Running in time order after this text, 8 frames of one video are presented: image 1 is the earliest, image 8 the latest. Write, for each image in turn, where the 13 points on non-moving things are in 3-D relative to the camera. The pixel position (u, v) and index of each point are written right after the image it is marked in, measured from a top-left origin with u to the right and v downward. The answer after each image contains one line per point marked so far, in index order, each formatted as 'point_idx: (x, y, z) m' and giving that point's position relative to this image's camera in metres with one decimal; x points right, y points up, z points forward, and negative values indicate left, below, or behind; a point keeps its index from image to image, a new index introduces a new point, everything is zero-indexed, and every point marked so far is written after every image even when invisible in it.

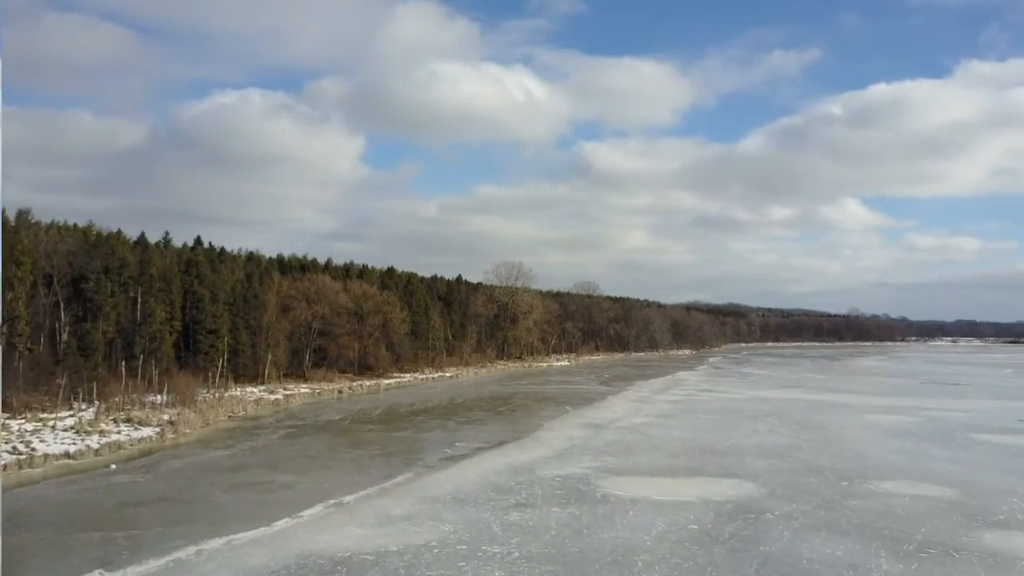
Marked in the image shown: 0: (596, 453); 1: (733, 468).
0: (+2.0, -4.0, +19.7) m
1: (+4.8, -3.9, +17.9) m
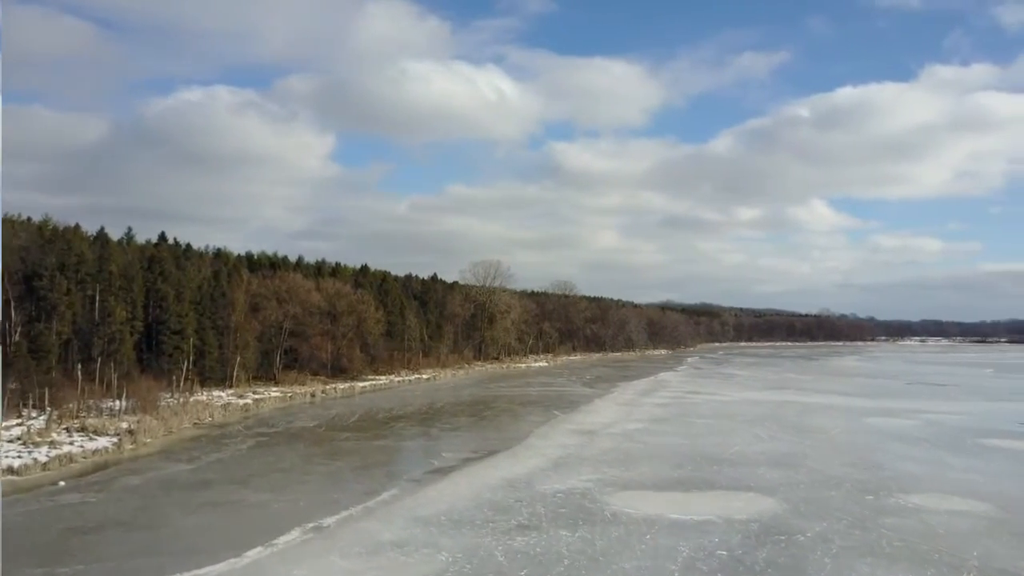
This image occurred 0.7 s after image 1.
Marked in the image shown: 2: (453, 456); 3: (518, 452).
0: (+1.8, -3.9, +18.3) m
1: (+4.7, -3.9, +16.6) m
2: (-1.4, -3.9, +19.4) m
3: (+0.1, -4.0, +19.8) m
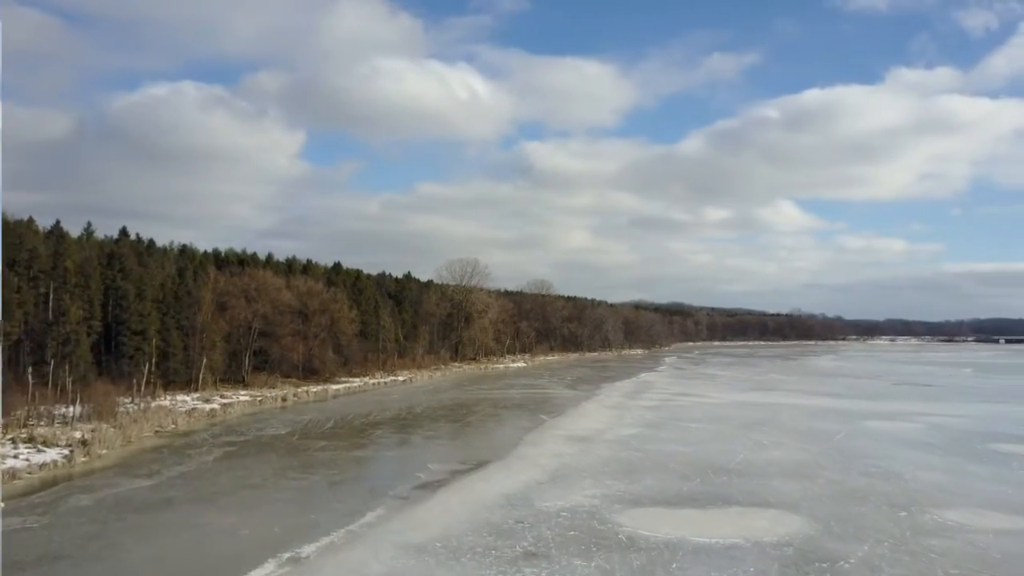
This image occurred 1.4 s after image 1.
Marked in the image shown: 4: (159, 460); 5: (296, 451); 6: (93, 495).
0: (+1.7, -3.9, +16.8) m
1: (+4.6, -3.8, +15.2) m
2: (-1.5, -3.9, +17.8) m
3: (0.0, -3.9, +18.3) m
4: (-7.8, -3.8, +18.4) m
5: (-5.2, -3.9, +20.0) m
6: (-7.4, -3.7, +14.7) m
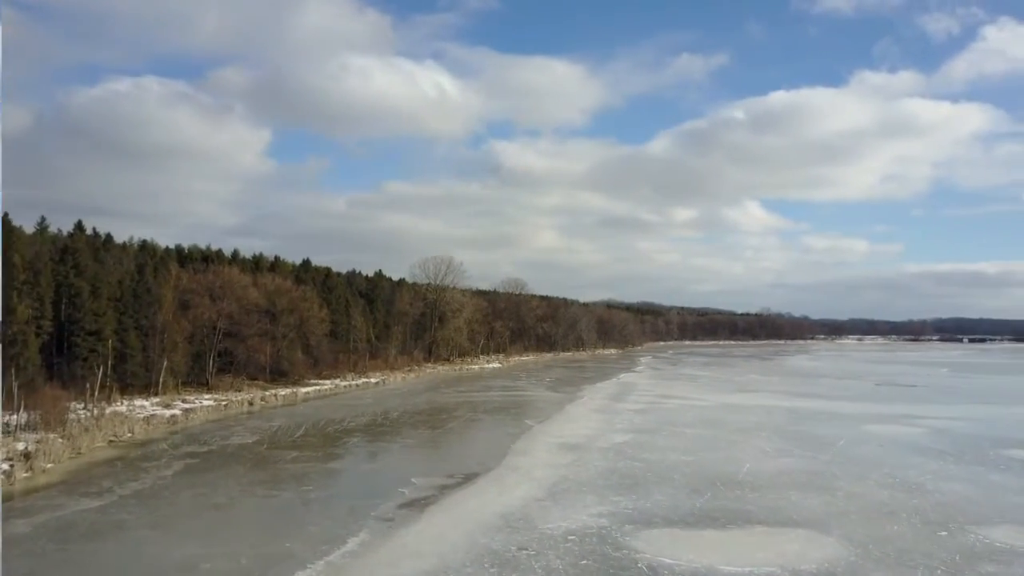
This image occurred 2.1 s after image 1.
0: (+1.6, -3.8, +15.4) m
1: (+4.6, -3.8, +13.9) m
2: (-1.7, -3.8, +16.2) m
3: (-0.2, -3.8, +16.8) m
4: (-8.0, -3.7, +16.5) m
5: (-5.4, -3.9, +18.2) m
6: (-7.4, -3.6, +12.8) m
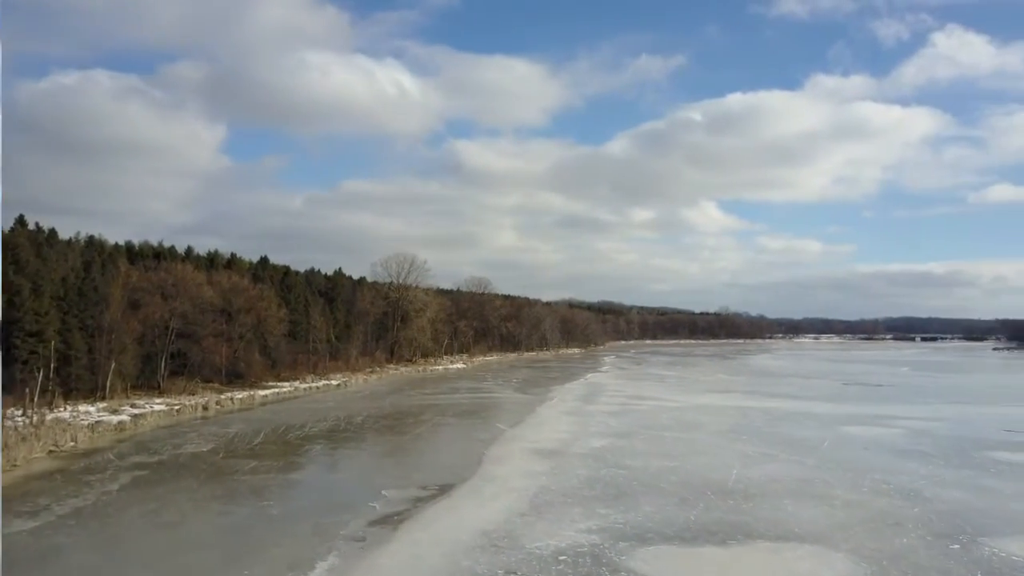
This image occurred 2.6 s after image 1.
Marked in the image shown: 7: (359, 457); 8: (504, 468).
0: (+1.2, -3.7, +14.3) m
1: (+4.3, -3.7, +13.0) m
2: (-2.1, -3.7, +15.1) m
3: (-0.6, -3.8, +15.7) m
4: (-8.4, -3.7, +15.0) m
5: (-5.9, -3.8, +16.9) m
6: (-7.7, -3.5, +11.4) m
7: (-3.6, -4.0, +19.4) m
8: (-0.2, -3.9, +17.7) m
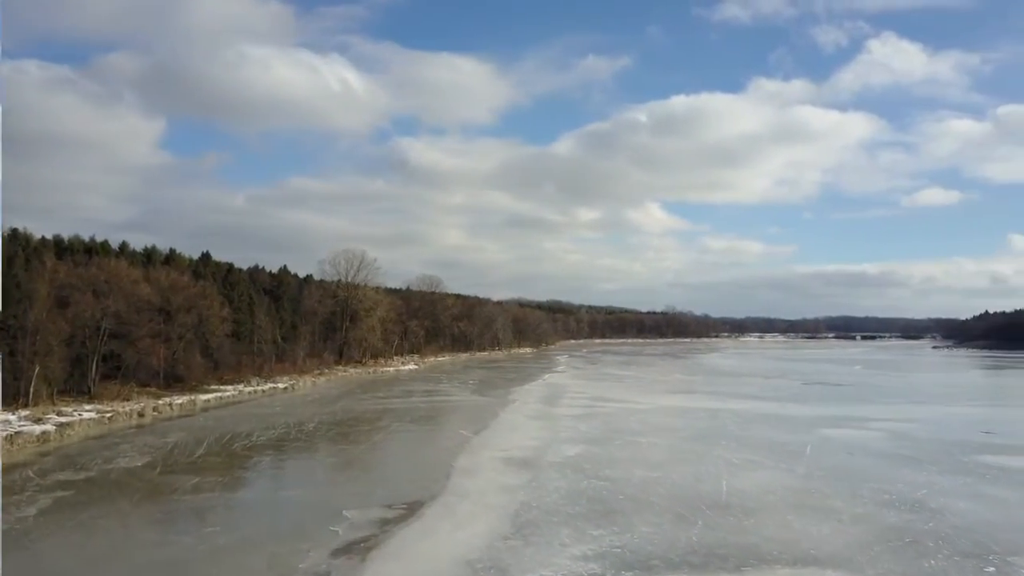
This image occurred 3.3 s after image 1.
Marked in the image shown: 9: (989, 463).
0: (+0.9, -3.7, +12.9) m
1: (+4.0, -3.6, +11.7) m
2: (-2.4, -3.7, +13.4) m
3: (-1.0, -3.7, +14.1) m
4: (-8.7, -3.6, +12.9) m
5: (-6.4, -3.7, +15.0) m
6: (-7.8, -3.4, +9.4) m
7: (-4.2, -3.9, +17.7) m
8: (-0.7, -3.8, +16.2) m
9: (+11.0, -4.1, +19.2) m
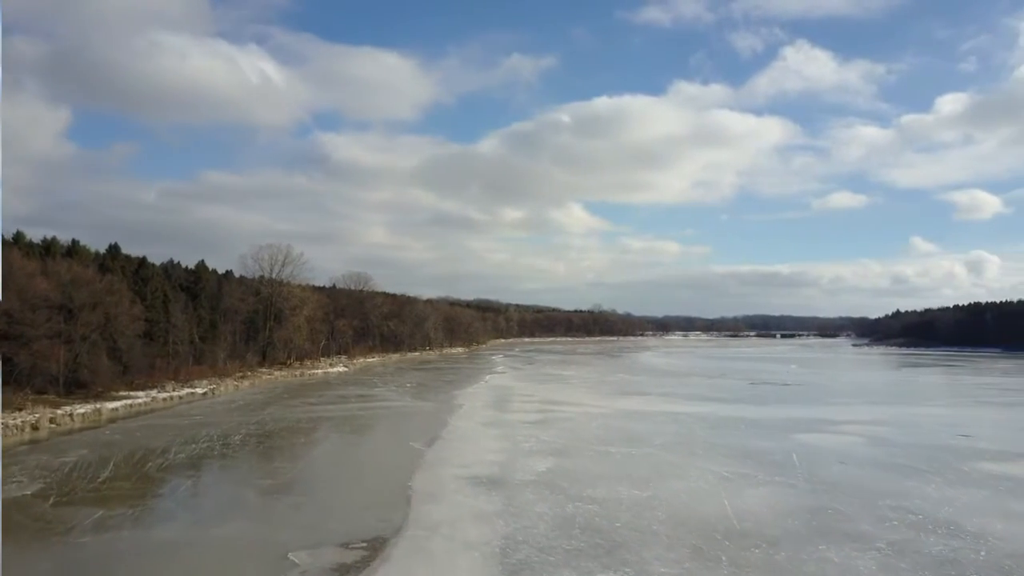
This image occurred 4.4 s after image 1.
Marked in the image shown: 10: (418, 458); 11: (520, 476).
0: (+0.8, -3.5, +10.6) m
1: (+4.0, -3.5, +9.8) m
2: (-2.6, -3.5, +10.8) m
3: (-1.3, -3.6, +11.6) m
4: (-8.8, -3.4, +9.8) m
5: (-6.7, -3.6, +12.0) m
6: (-7.5, -3.3, +6.3) m
7: (-4.8, -3.7, +14.9) m
8: (-1.1, -3.6, +13.7) m
9: (+10.3, -3.9, +17.8) m
10: (-2.1, -3.9, +18.8) m
11: (+0.2, -3.8, +16.8) m
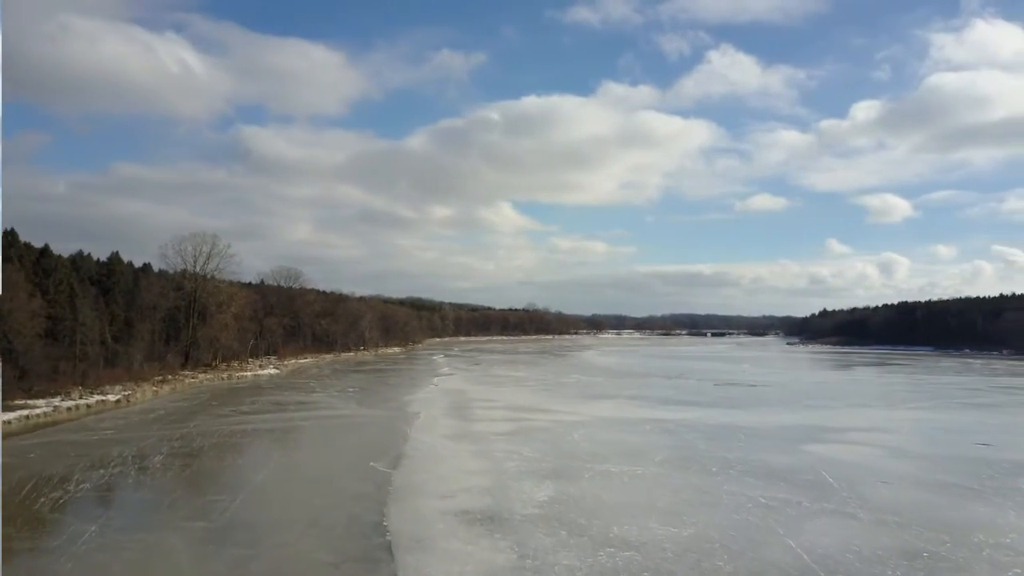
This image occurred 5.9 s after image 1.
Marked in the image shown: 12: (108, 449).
0: (+1.3, -3.3, +7.5) m
1: (+4.6, -3.4, +6.9) m
2: (-2.1, -3.3, +7.3) m
3: (-0.8, -3.4, +8.3) m
4: (-8.2, -3.2, +5.8) m
5: (-6.3, -3.4, +8.2) m
6: (-6.6, -3.1, +2.4) m
7: (-4.6, -3.5, +11.2) m
8: (-0.9, -3.4, +10.4) m
9: (+10.1, -3.8, +15.5) m
10: (-2.3, -3.6, +15.4) m
11: (+0.1, -3.6, +13.6) m
12: (-9.6, -3.8, +19.5) m
